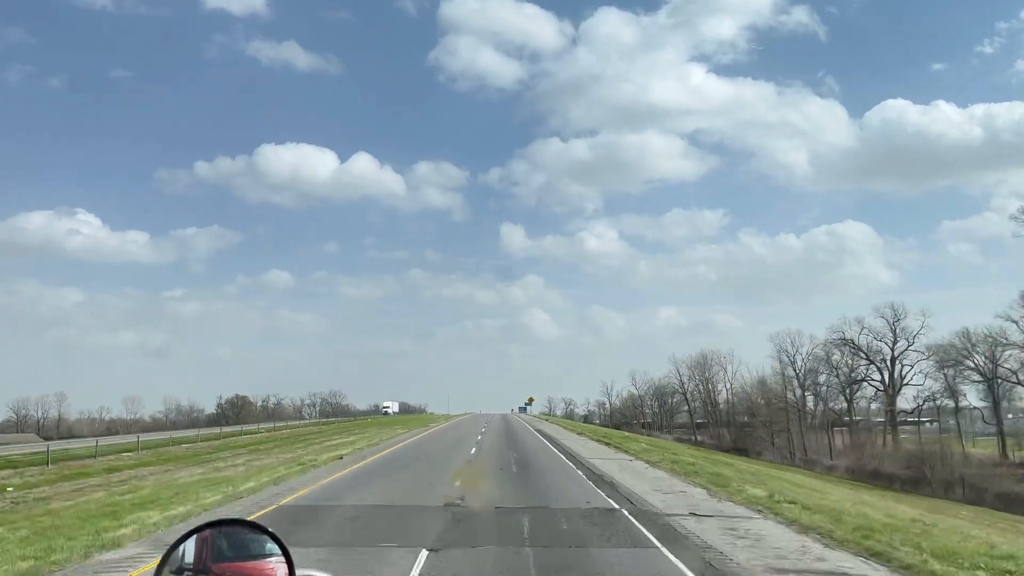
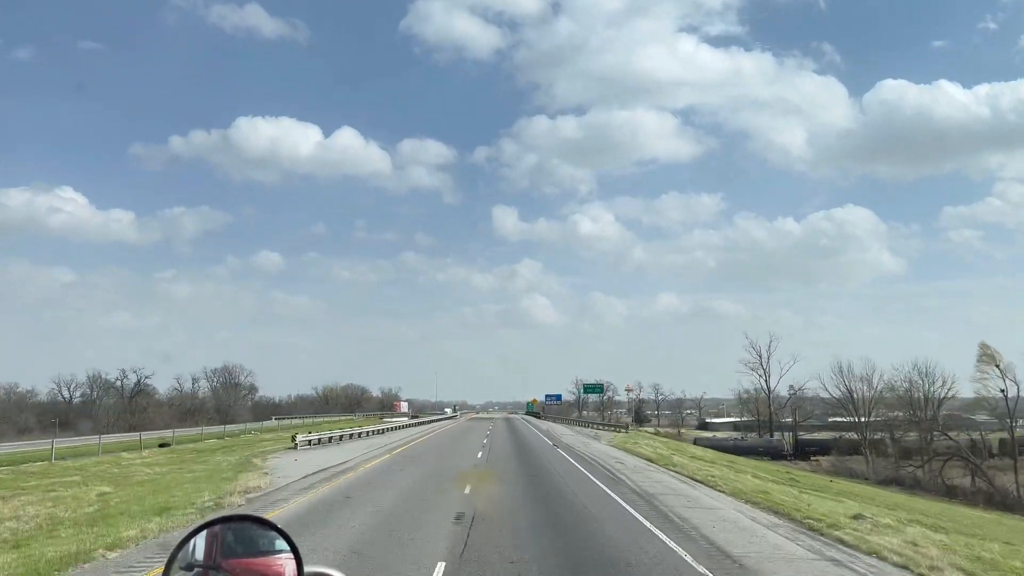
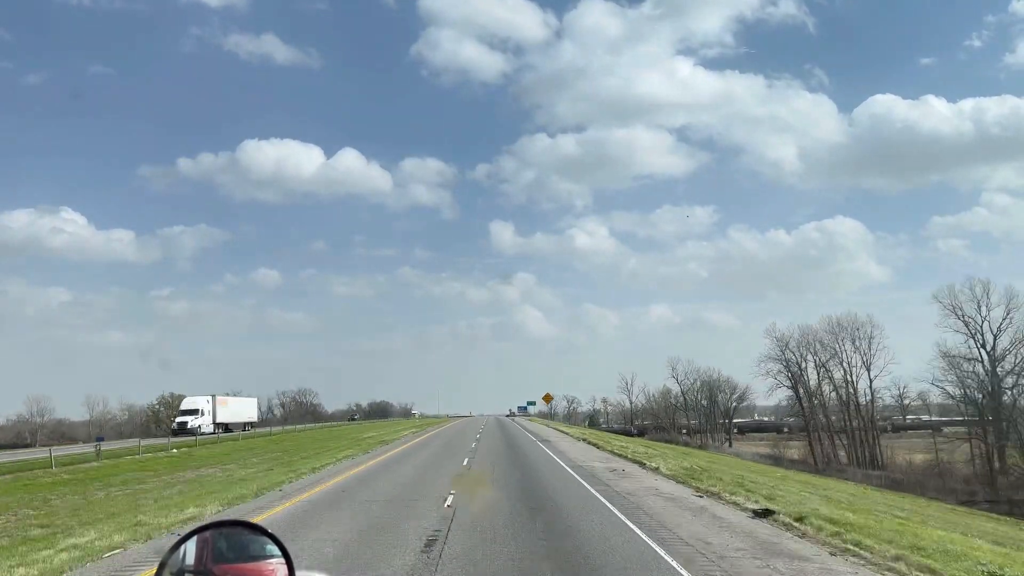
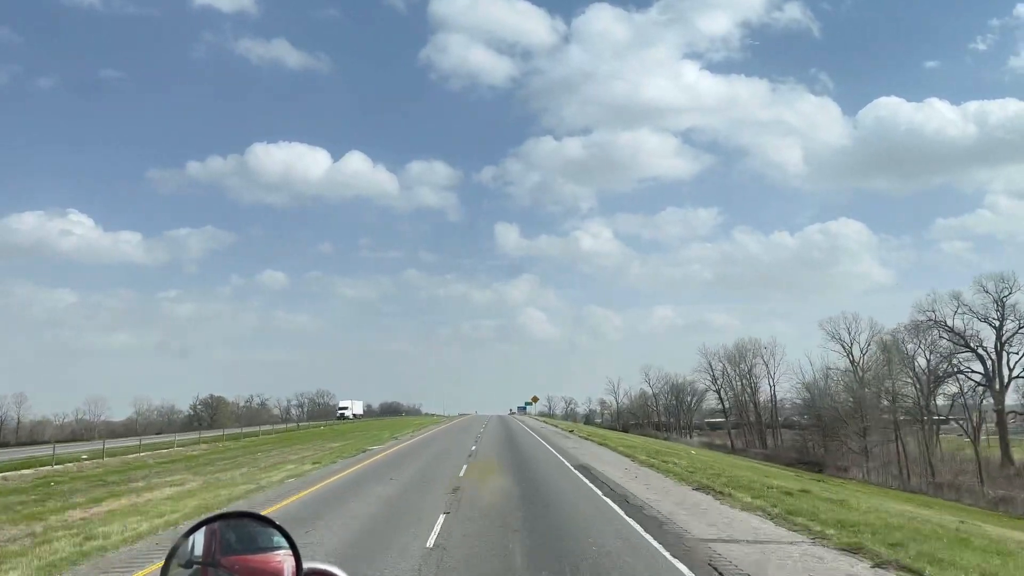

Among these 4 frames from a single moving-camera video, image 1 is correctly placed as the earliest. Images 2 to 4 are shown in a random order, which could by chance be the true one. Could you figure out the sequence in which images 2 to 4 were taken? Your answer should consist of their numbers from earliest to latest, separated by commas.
4, 3, 2
